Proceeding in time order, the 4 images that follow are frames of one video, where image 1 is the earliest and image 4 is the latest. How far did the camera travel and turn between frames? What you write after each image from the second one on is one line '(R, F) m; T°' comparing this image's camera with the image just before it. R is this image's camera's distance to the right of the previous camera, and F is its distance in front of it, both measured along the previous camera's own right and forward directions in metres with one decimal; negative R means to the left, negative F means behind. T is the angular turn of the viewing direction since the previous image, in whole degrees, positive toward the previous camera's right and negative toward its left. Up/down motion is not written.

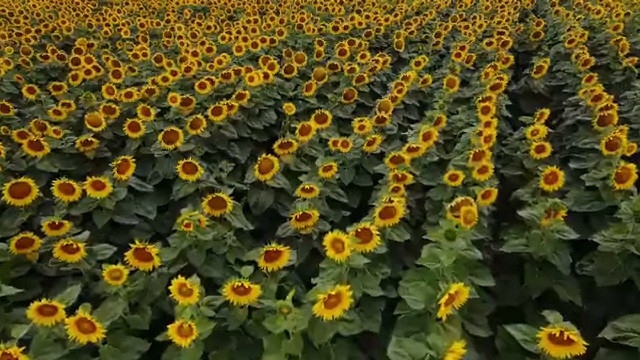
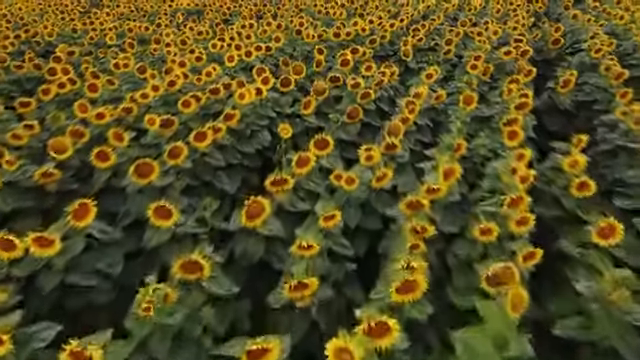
(0.0, +0.5) m; 0°
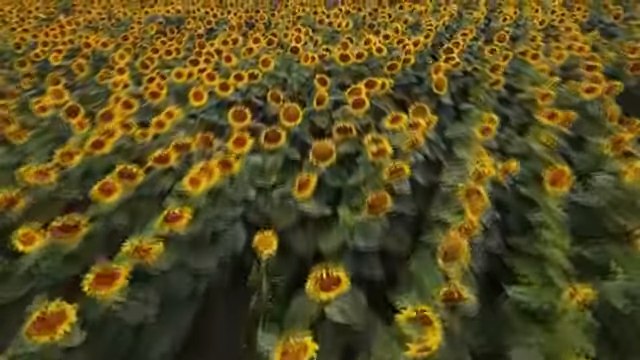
(0.0, +1.4) m; 0°
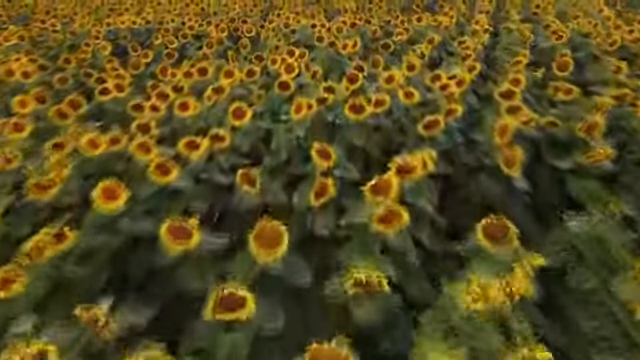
(0.0, +1.4) m; 0°
